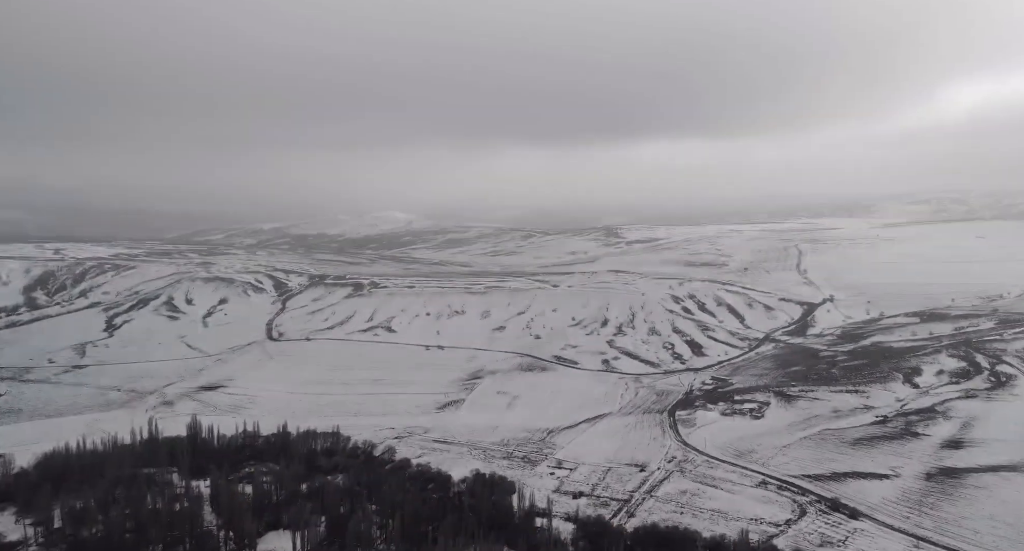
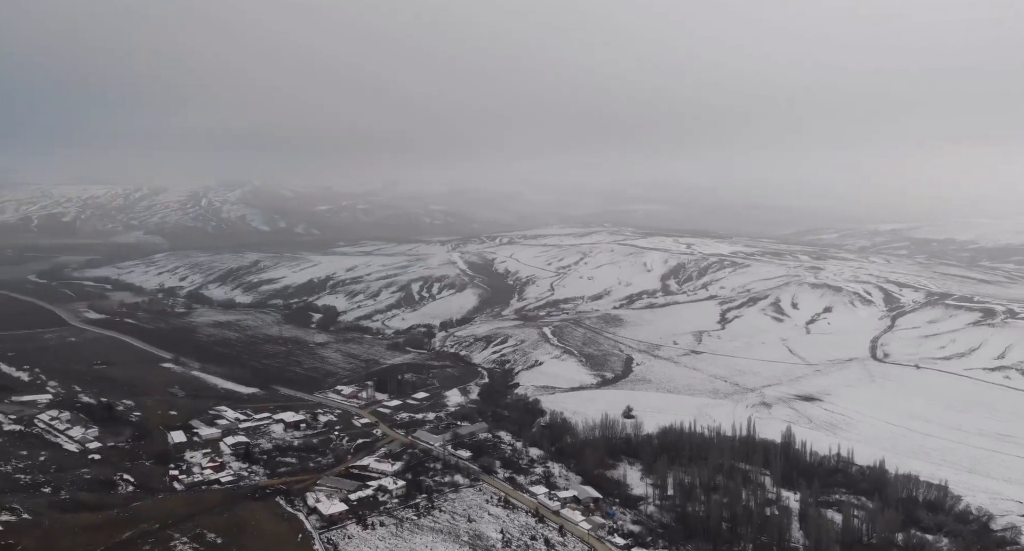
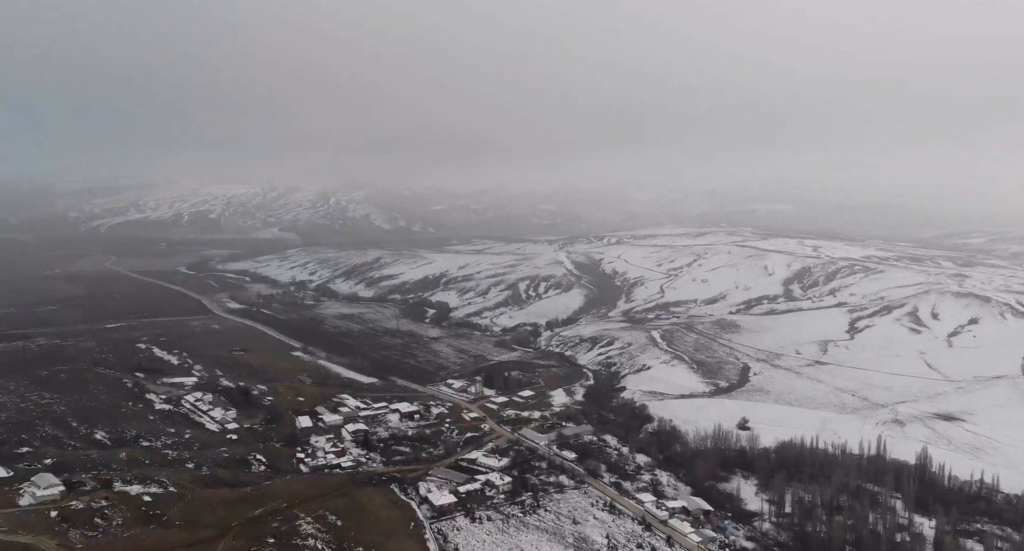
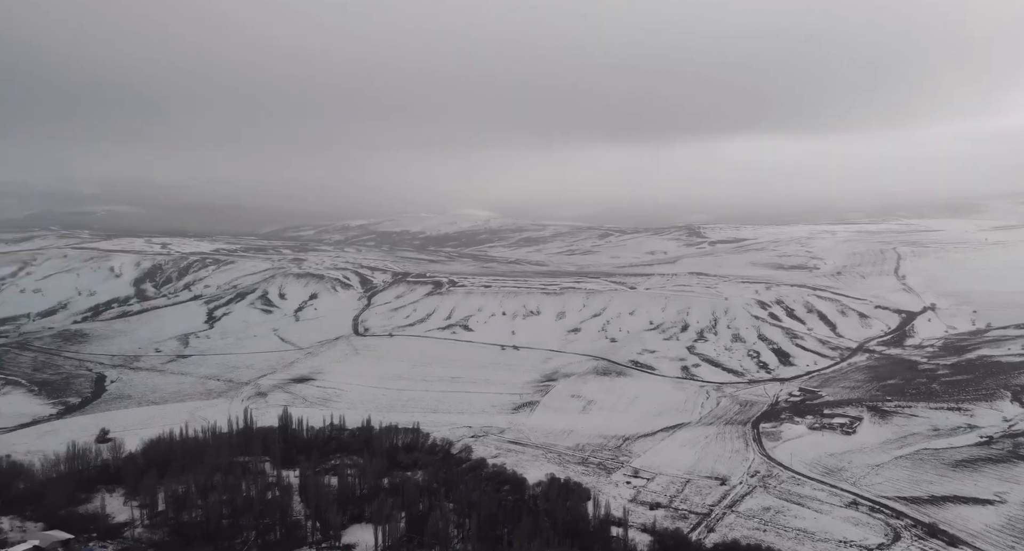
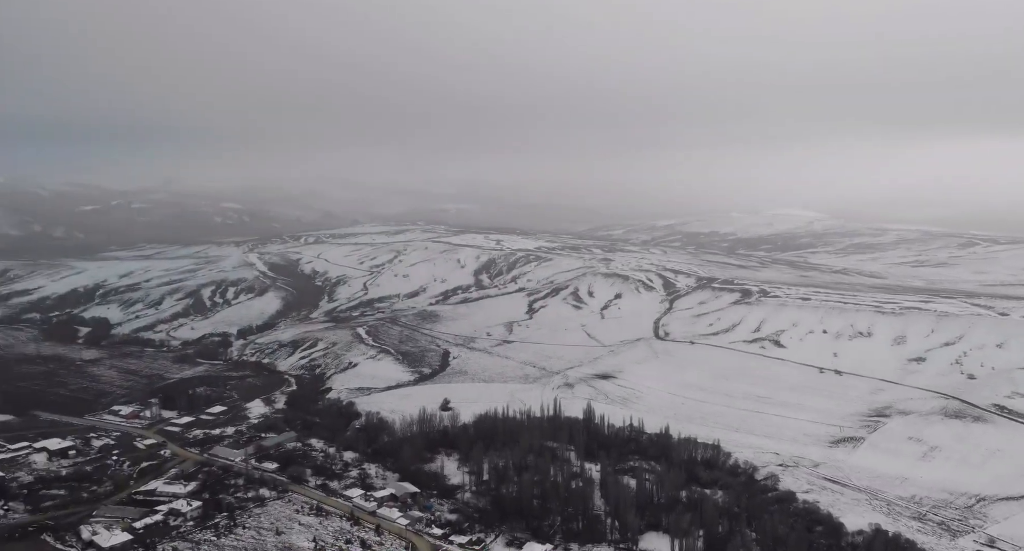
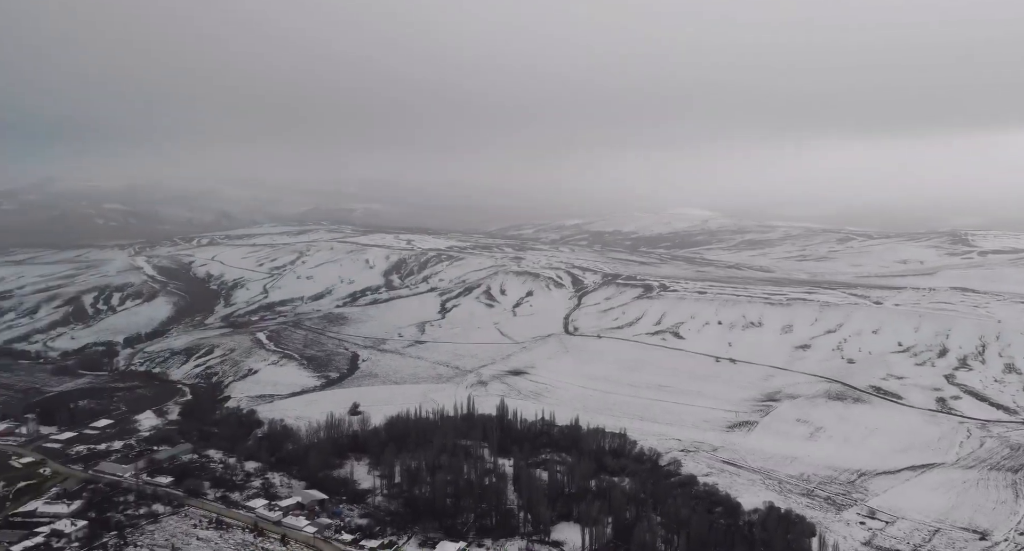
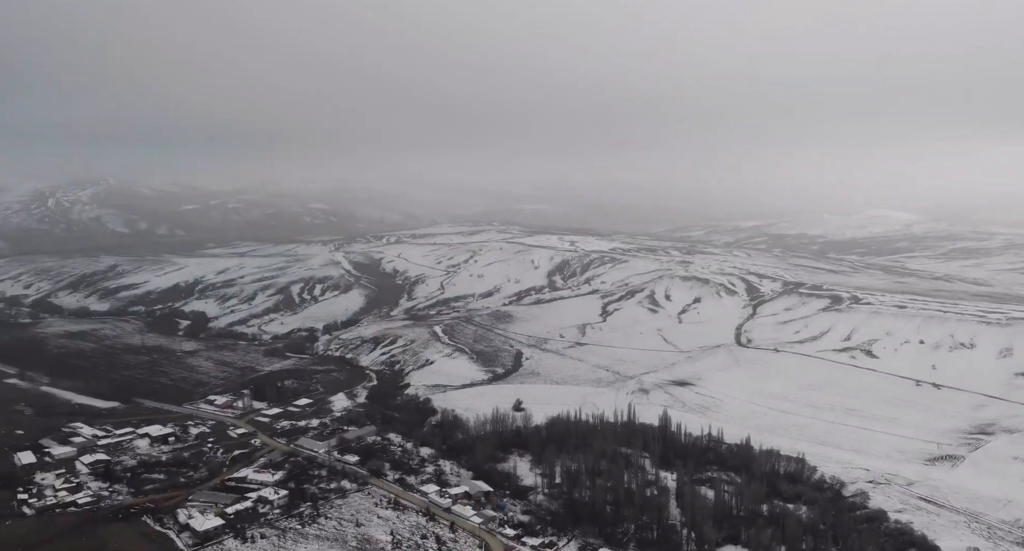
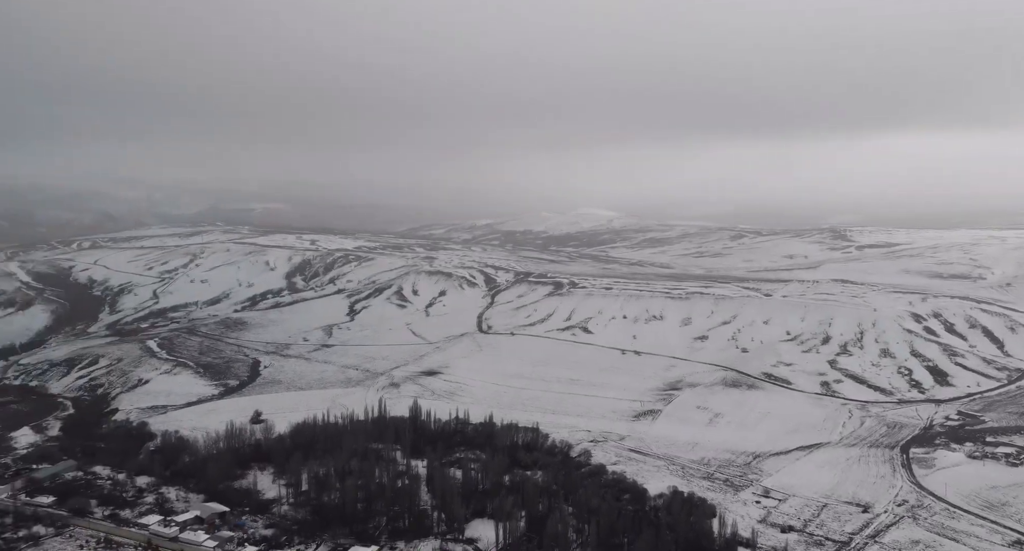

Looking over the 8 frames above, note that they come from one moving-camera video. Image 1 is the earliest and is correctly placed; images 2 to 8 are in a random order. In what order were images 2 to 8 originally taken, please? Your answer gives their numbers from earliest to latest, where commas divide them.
4, 8, 6, 5, 7, 2, 3
